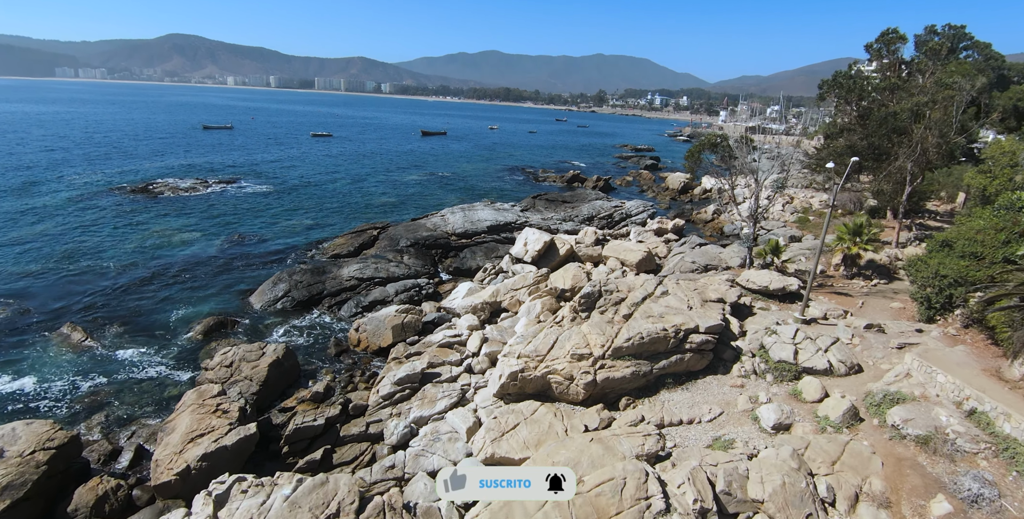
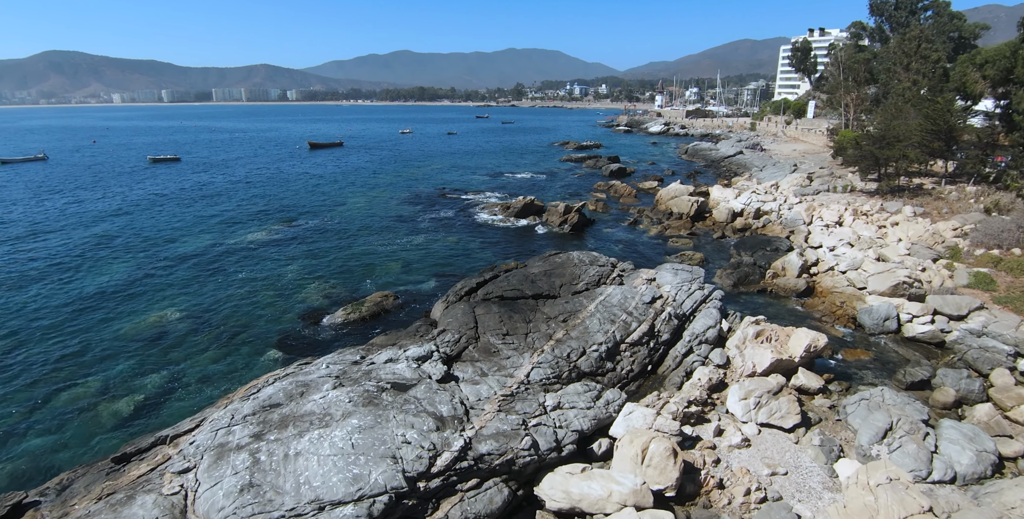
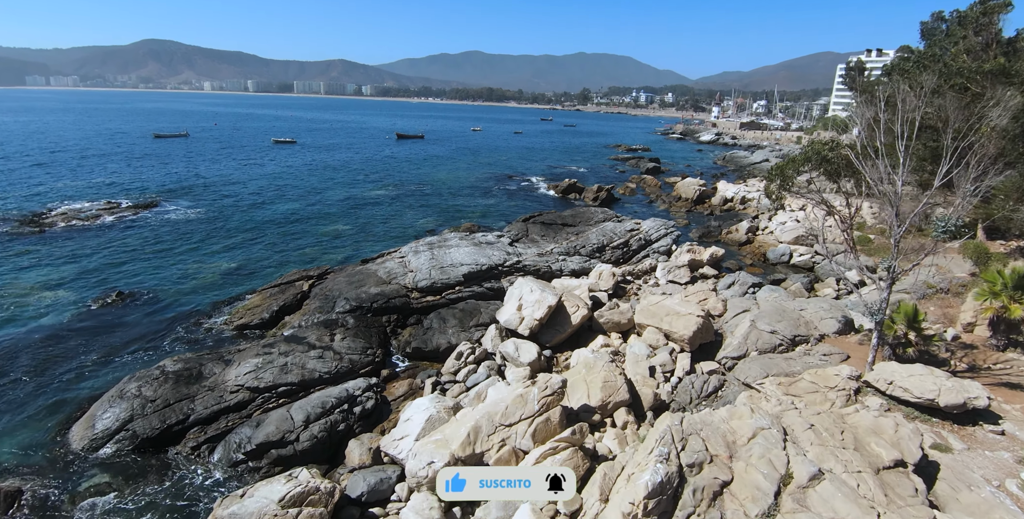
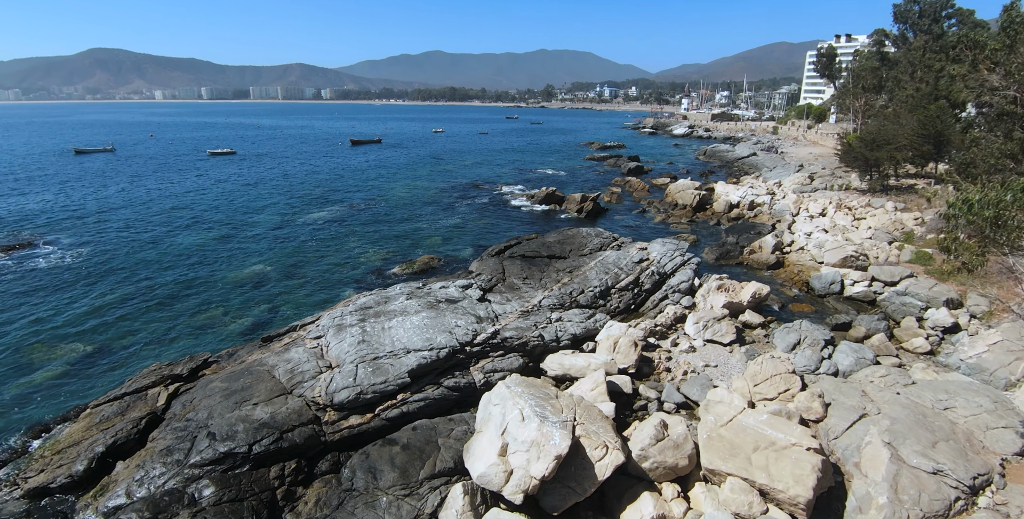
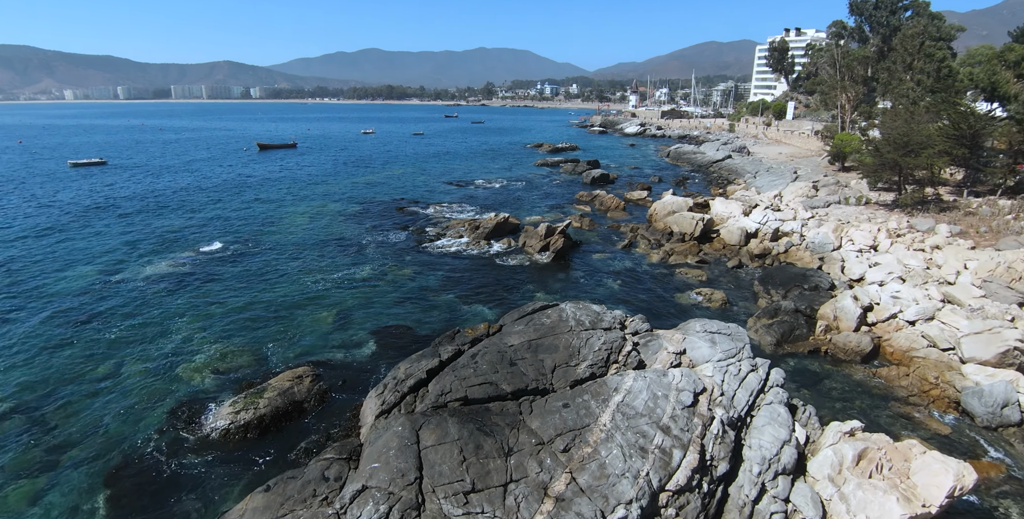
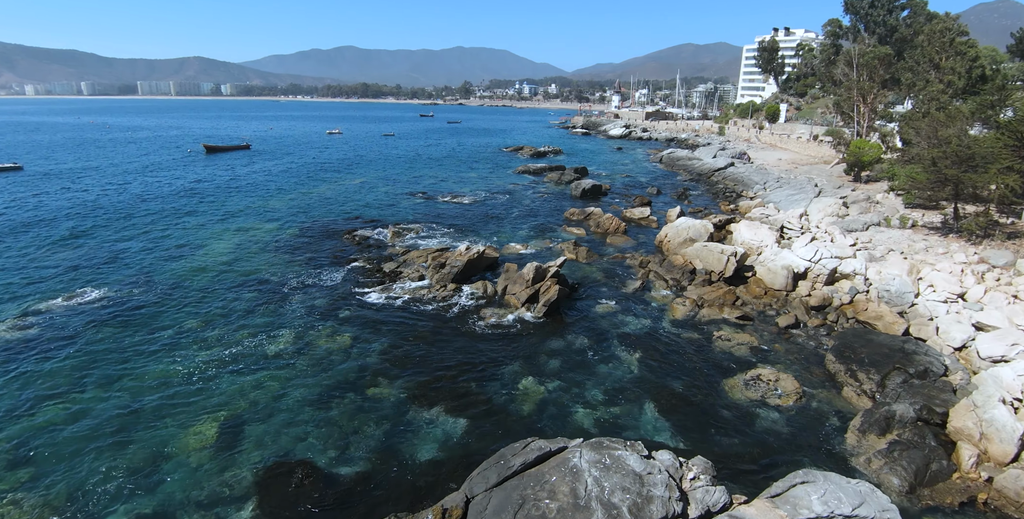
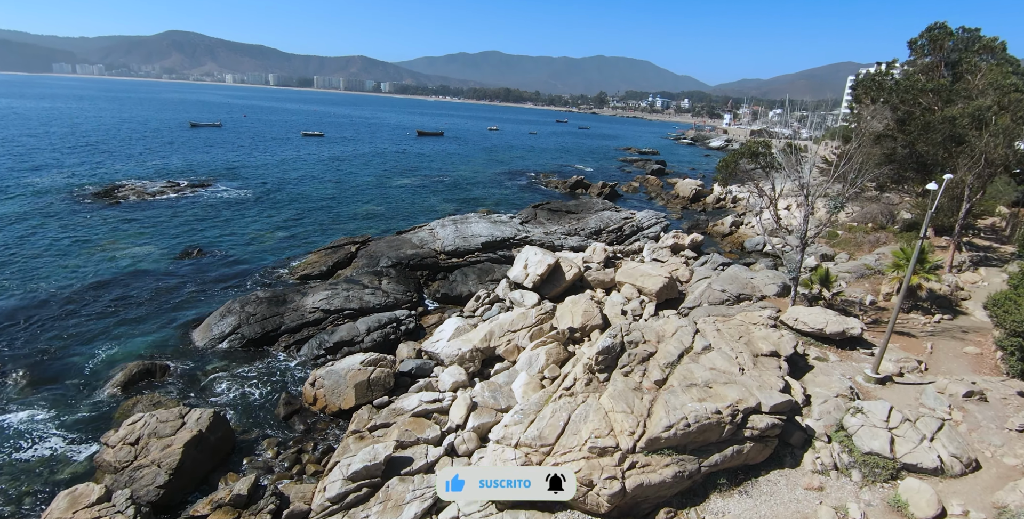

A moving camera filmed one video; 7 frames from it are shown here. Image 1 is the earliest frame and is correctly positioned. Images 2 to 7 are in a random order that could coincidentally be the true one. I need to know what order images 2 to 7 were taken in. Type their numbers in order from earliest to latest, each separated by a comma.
7, 3, 4, 2, 5, 6
